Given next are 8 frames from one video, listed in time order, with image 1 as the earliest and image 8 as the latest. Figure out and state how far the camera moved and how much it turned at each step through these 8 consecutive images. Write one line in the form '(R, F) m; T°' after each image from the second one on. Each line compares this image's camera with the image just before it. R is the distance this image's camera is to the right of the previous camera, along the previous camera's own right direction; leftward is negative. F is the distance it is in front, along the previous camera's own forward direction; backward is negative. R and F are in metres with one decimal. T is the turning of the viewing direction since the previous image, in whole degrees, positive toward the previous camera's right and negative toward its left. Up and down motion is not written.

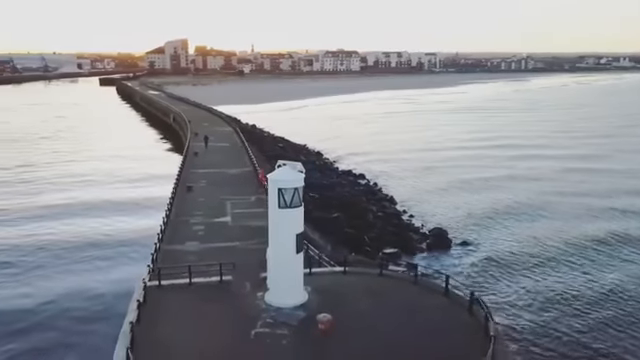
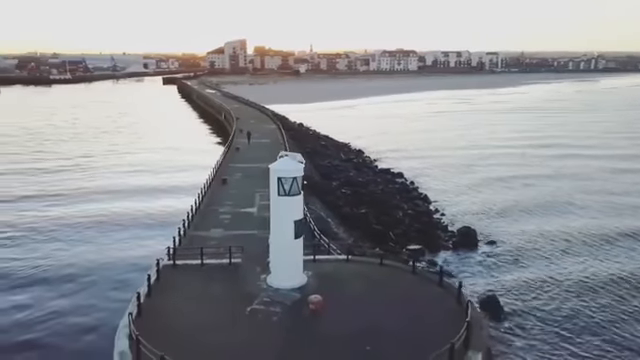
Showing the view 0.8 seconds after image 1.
(+1.1, -0.5) m; -6°
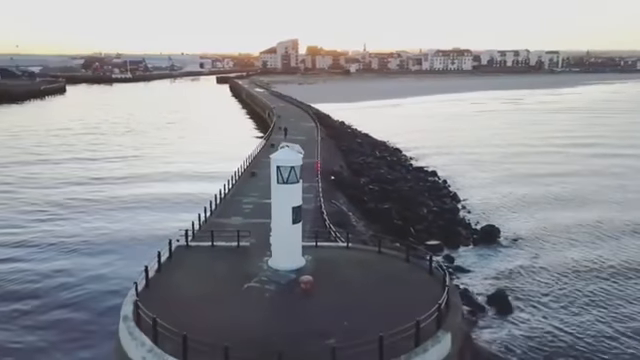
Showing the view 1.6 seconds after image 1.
(+1.1, -0.6) m; -6°
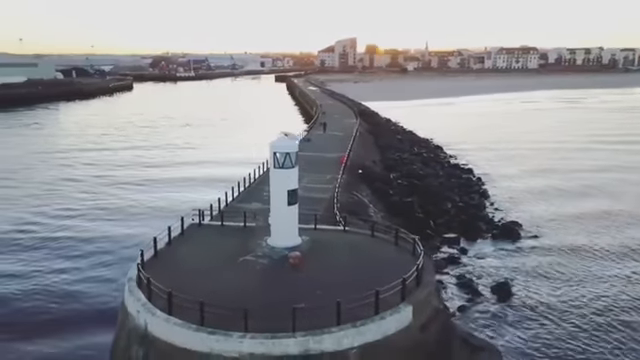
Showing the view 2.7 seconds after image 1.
(+1.4, -0.8) m; -7°
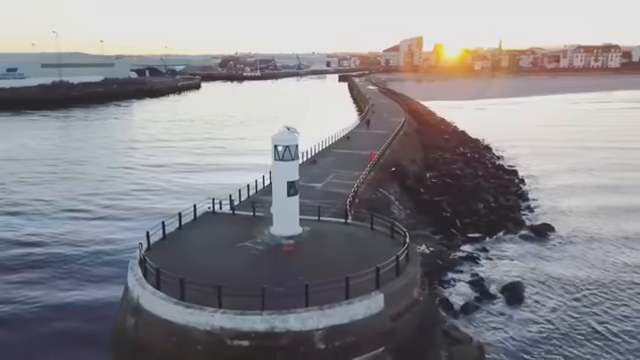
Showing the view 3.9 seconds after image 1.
(+1.6, -0.4) m; -7°
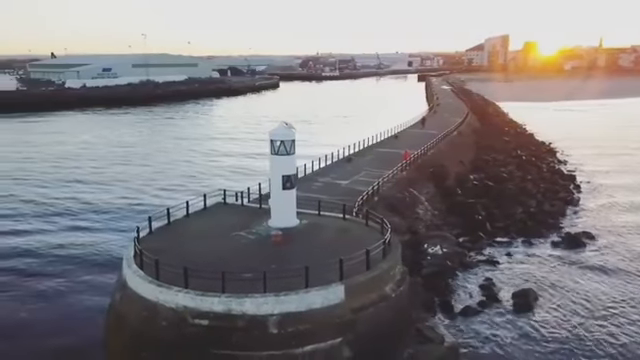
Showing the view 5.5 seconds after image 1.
(+2.1, -0.2) m; -9°
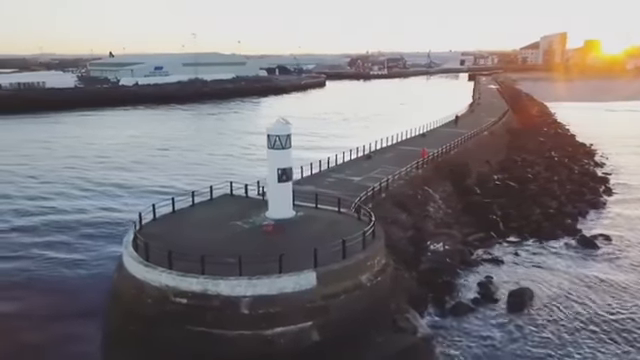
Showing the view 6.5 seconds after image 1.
(+1.4, -0.4) m; -6°
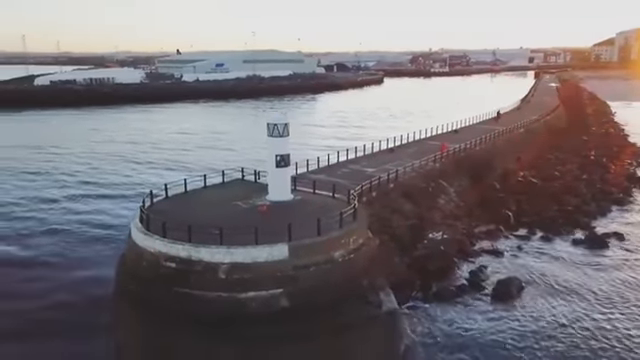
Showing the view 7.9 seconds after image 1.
(+1.9, -0.9) m; -7°
